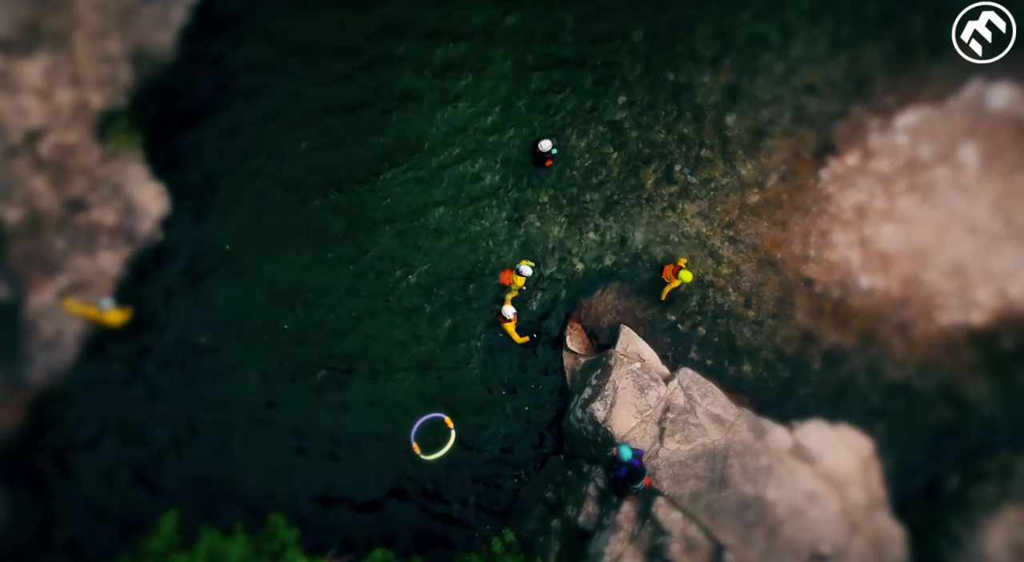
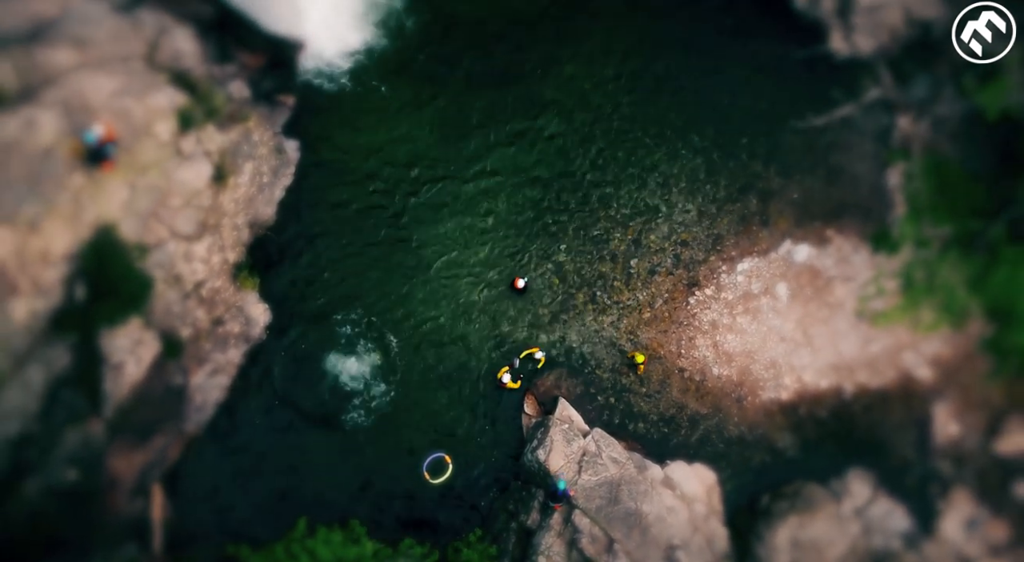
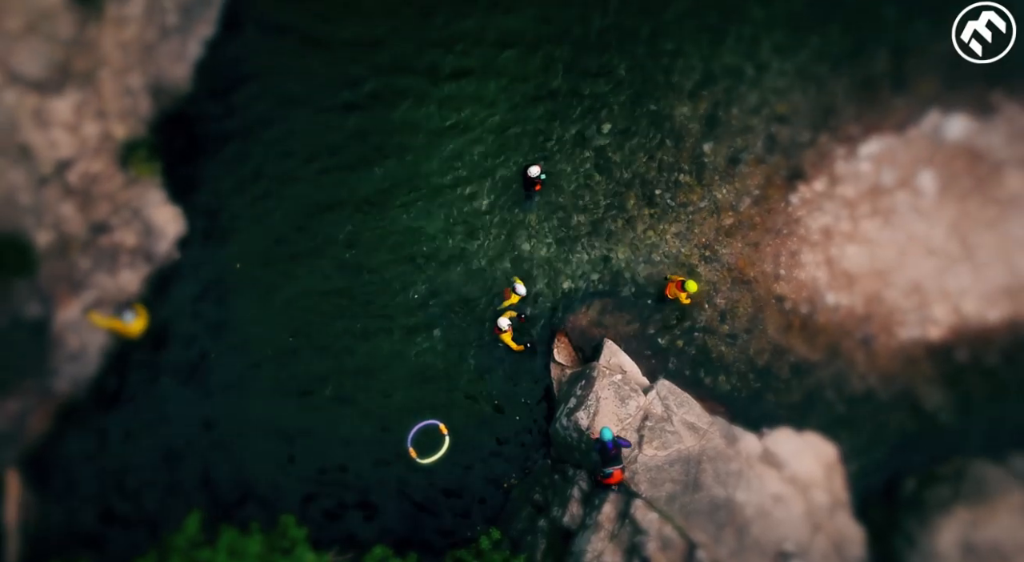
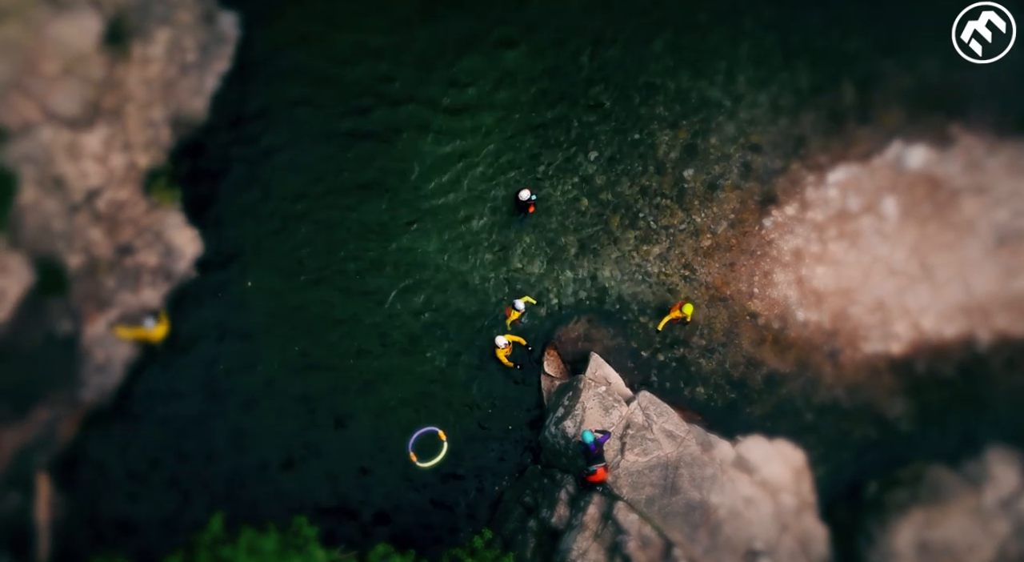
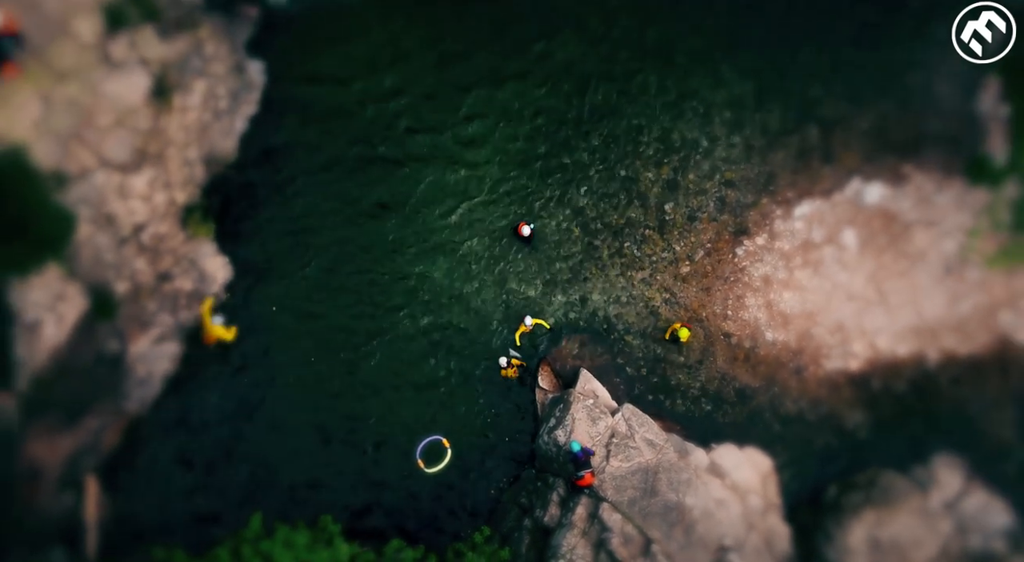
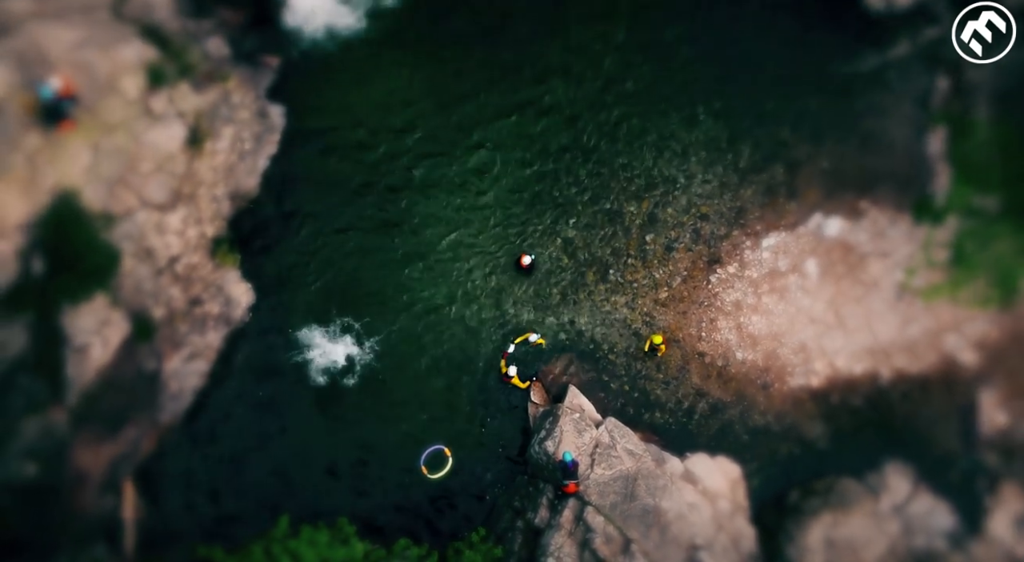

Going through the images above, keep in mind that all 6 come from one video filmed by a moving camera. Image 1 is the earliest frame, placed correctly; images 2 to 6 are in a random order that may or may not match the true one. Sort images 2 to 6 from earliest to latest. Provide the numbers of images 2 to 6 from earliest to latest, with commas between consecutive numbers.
3, 4, 5, 6, 2
